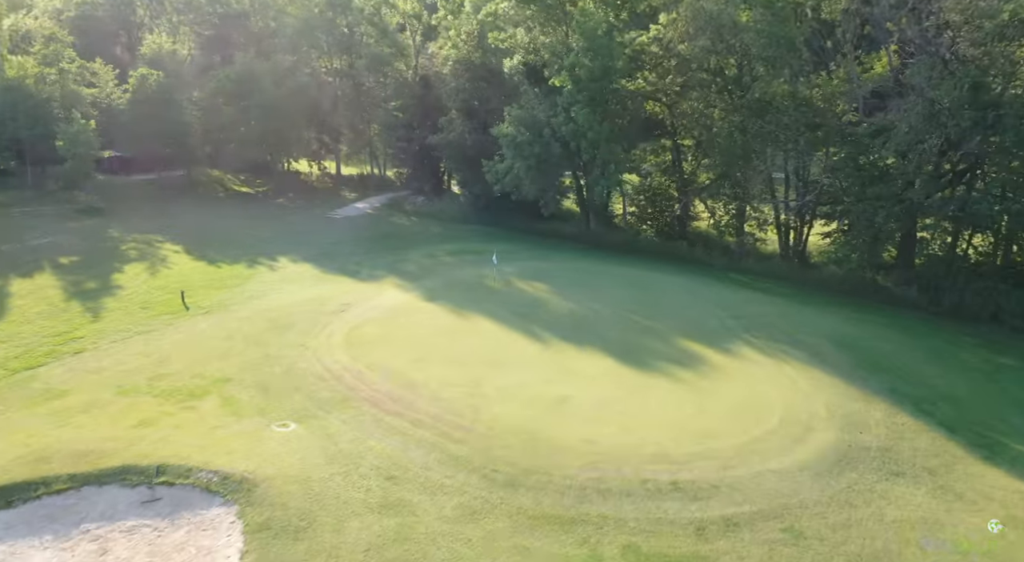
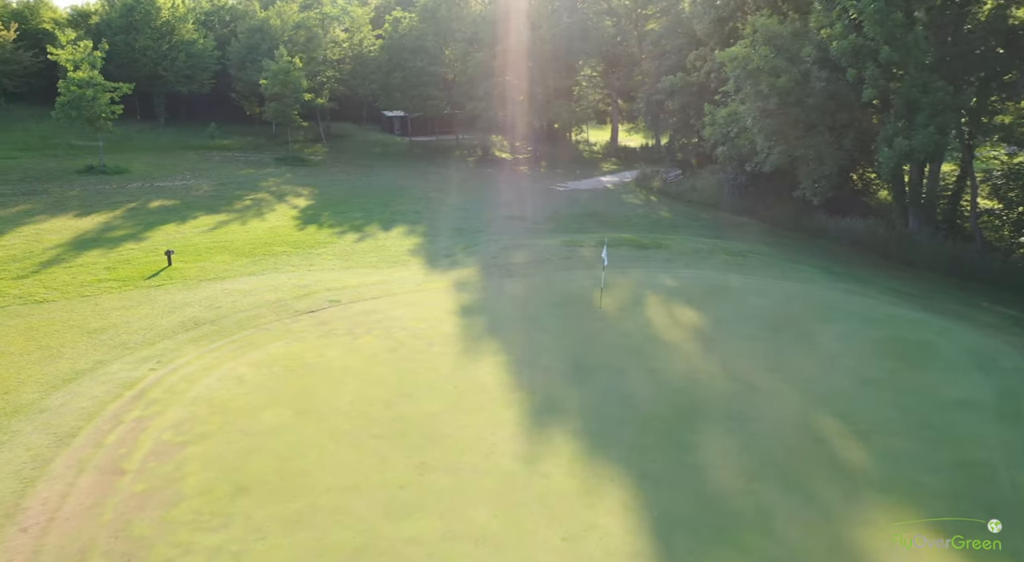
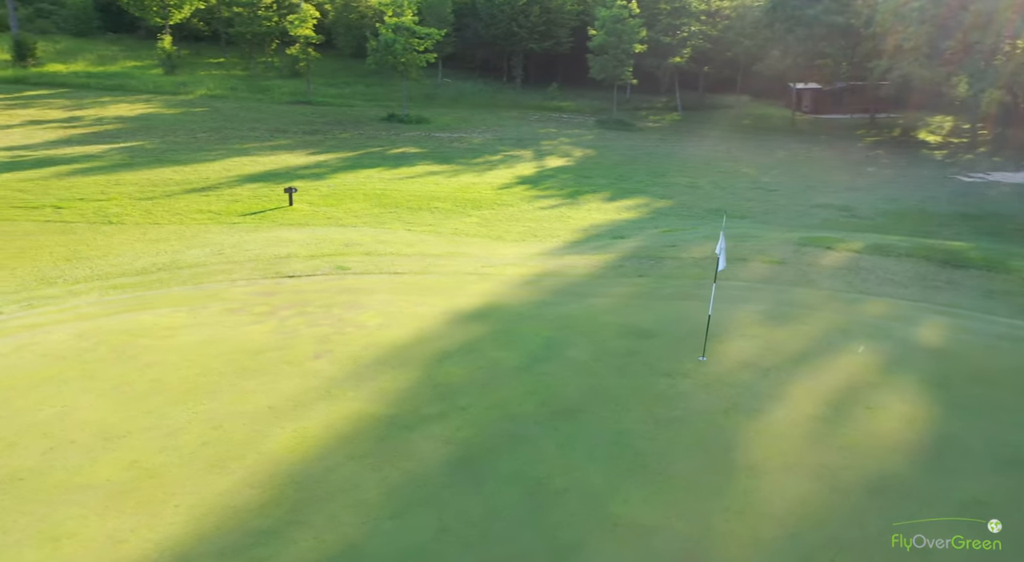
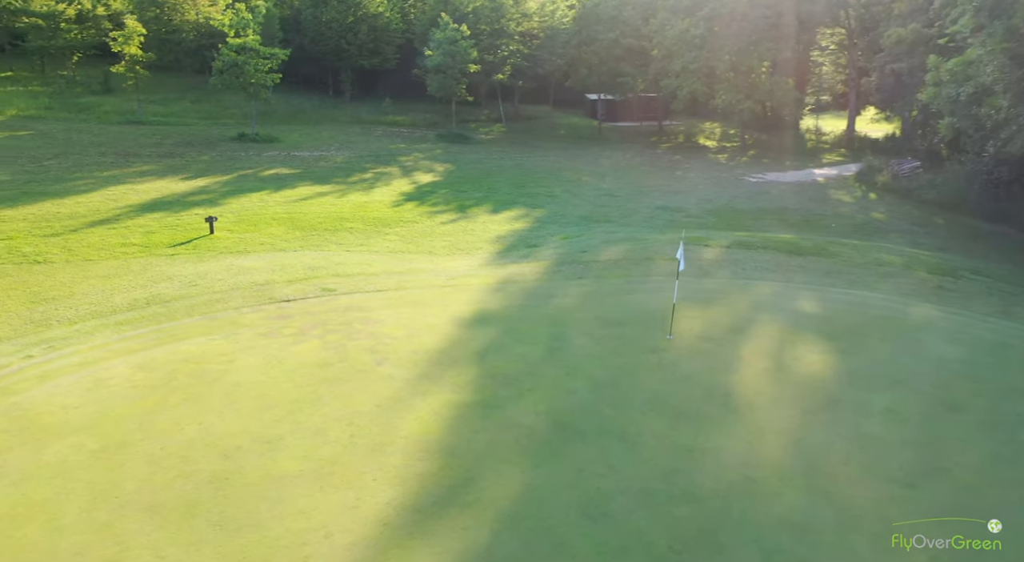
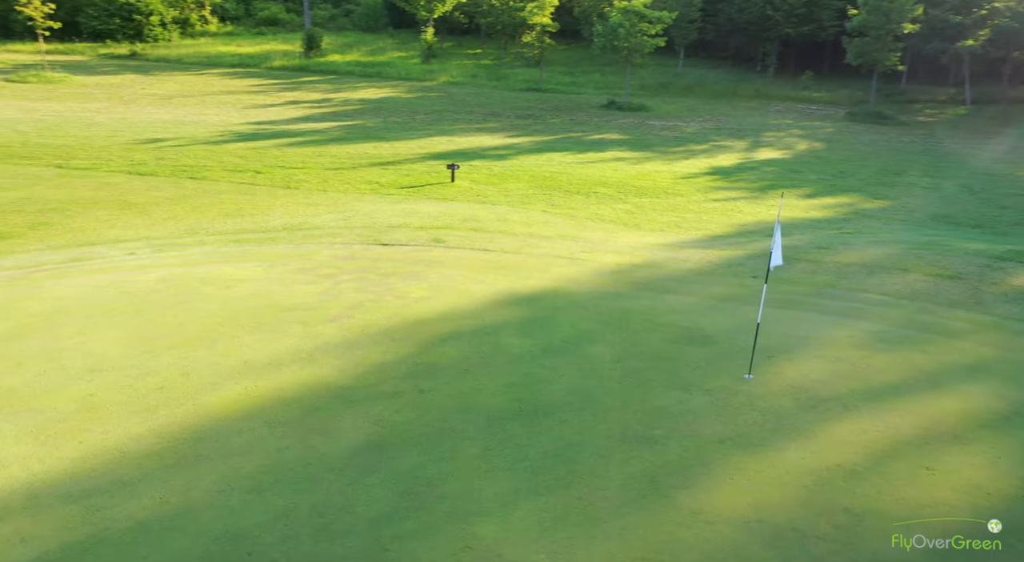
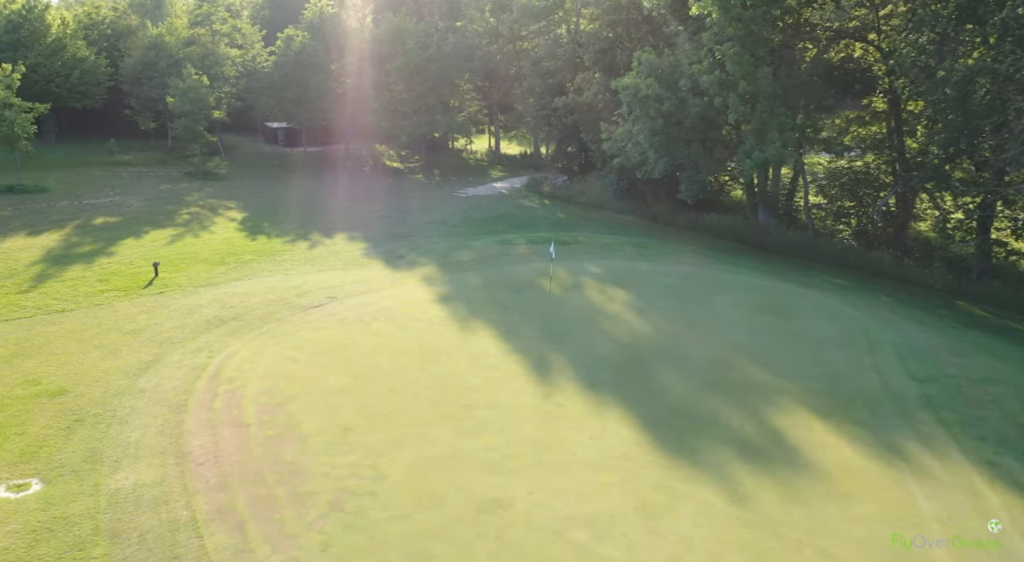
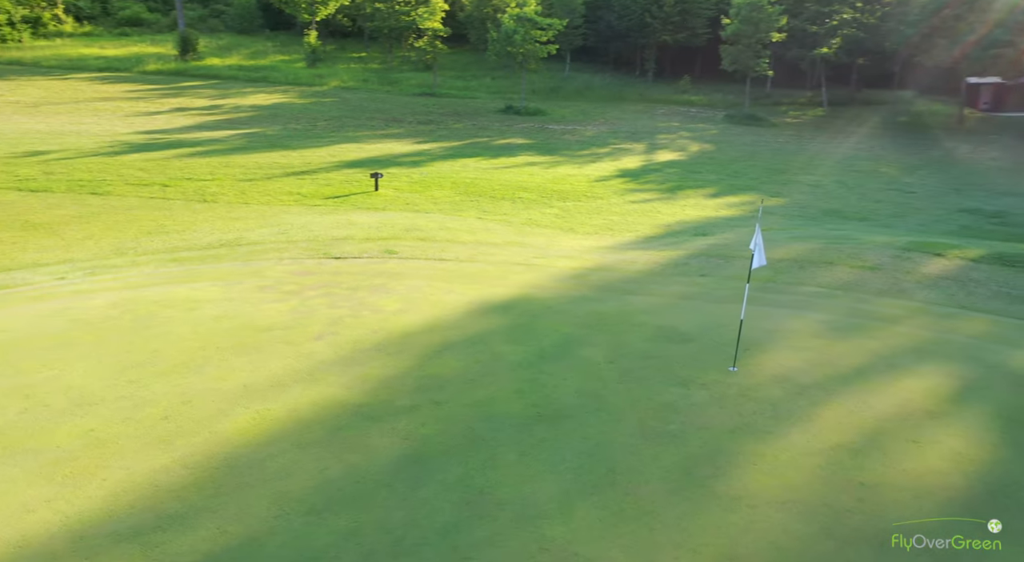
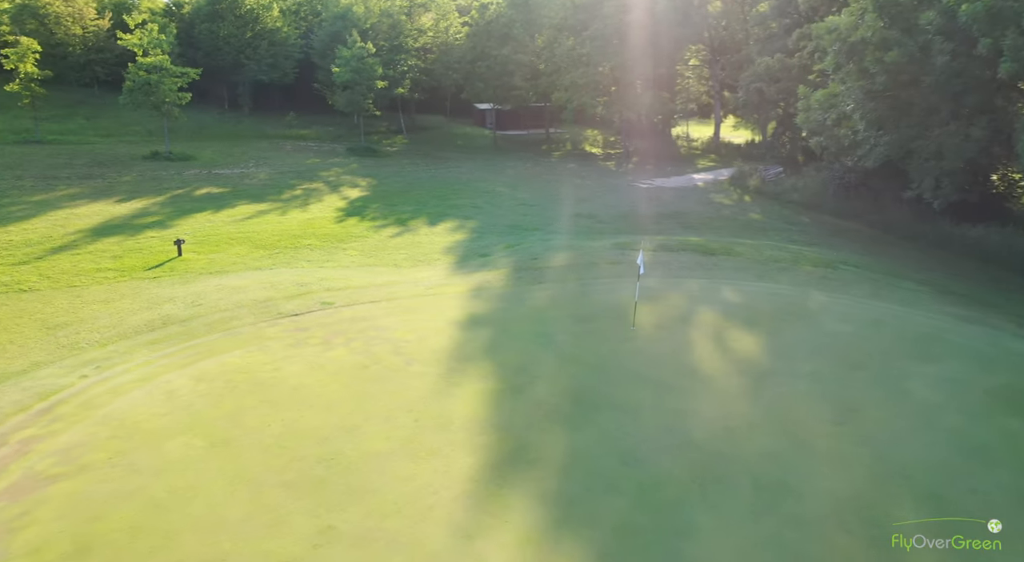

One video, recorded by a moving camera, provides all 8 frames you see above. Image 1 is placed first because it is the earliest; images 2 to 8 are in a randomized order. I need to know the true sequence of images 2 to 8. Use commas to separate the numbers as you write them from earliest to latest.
6, 2, 8, 4, 3, 7, 5
